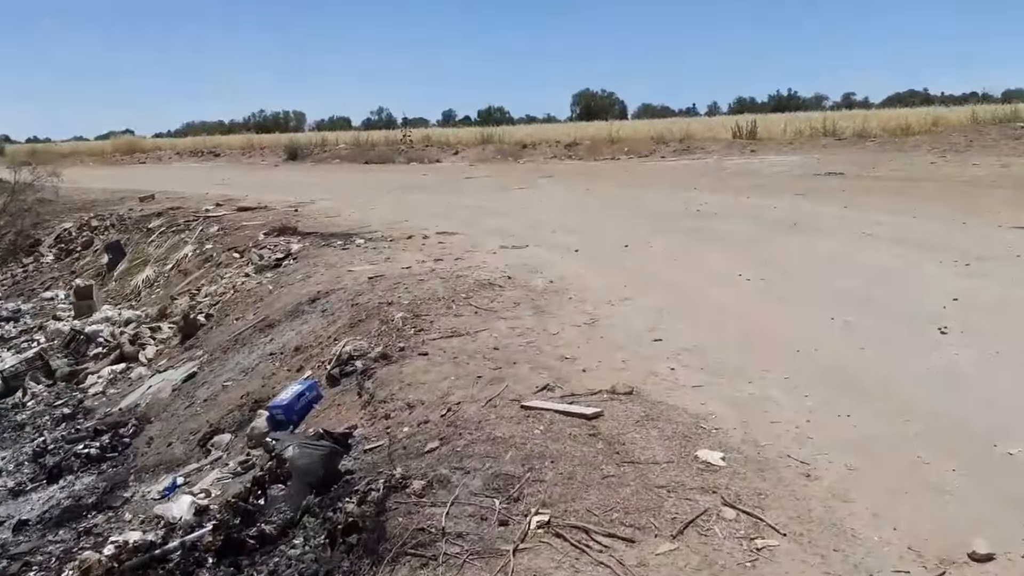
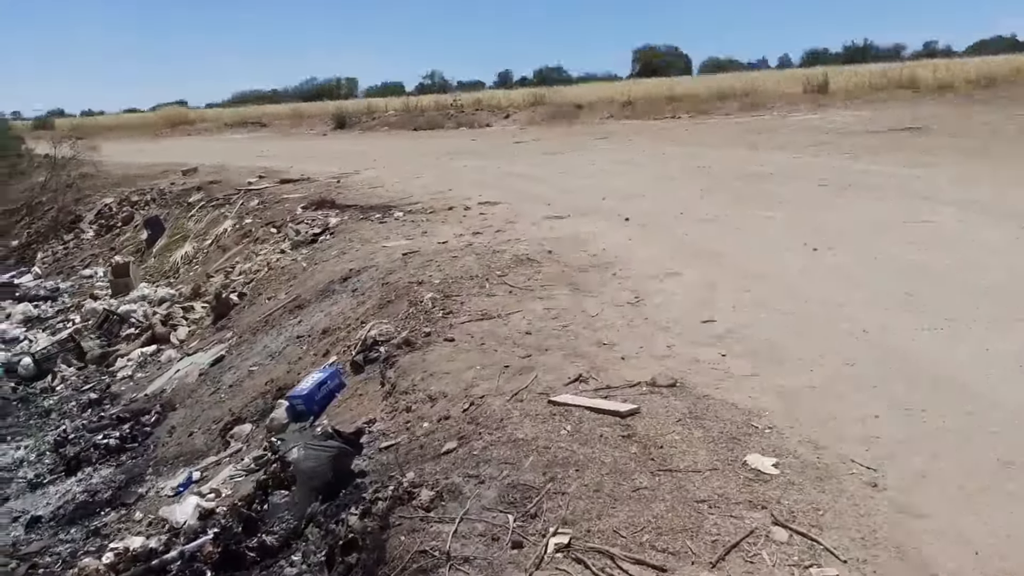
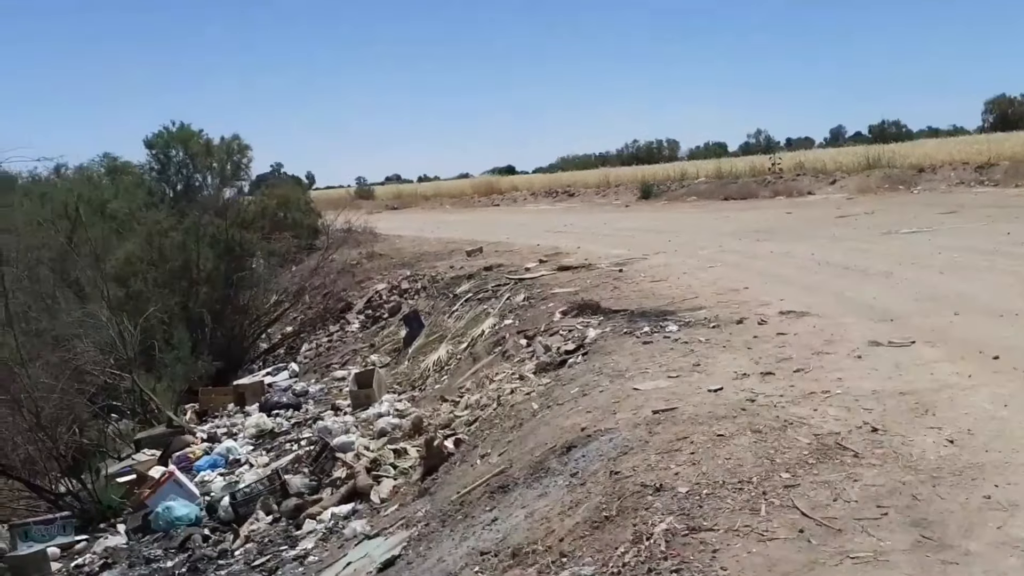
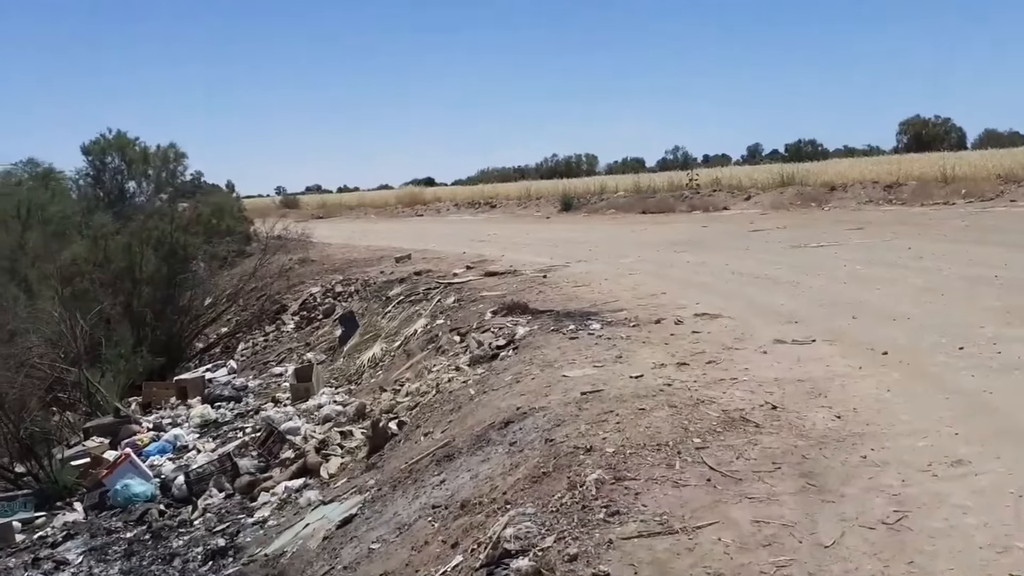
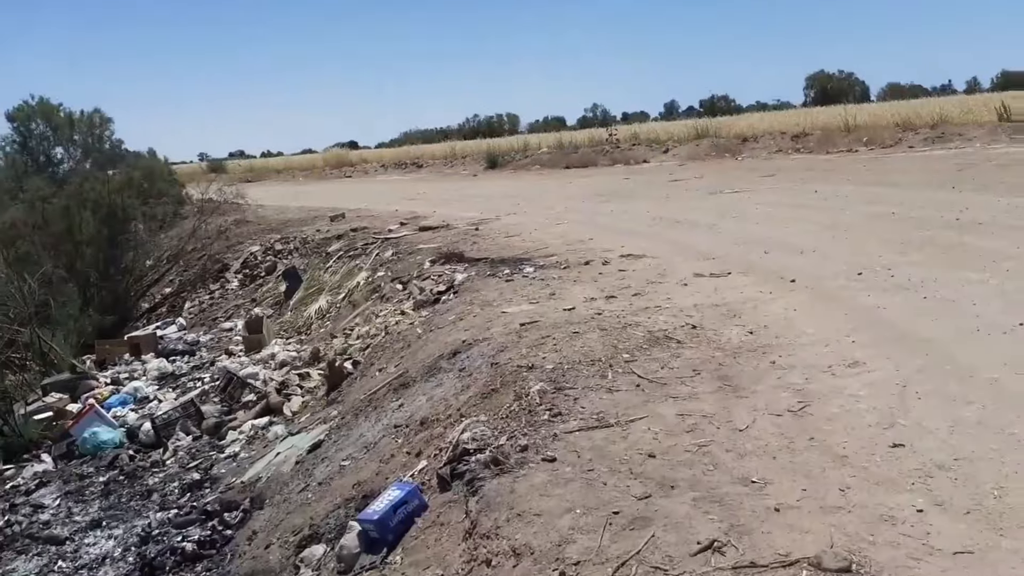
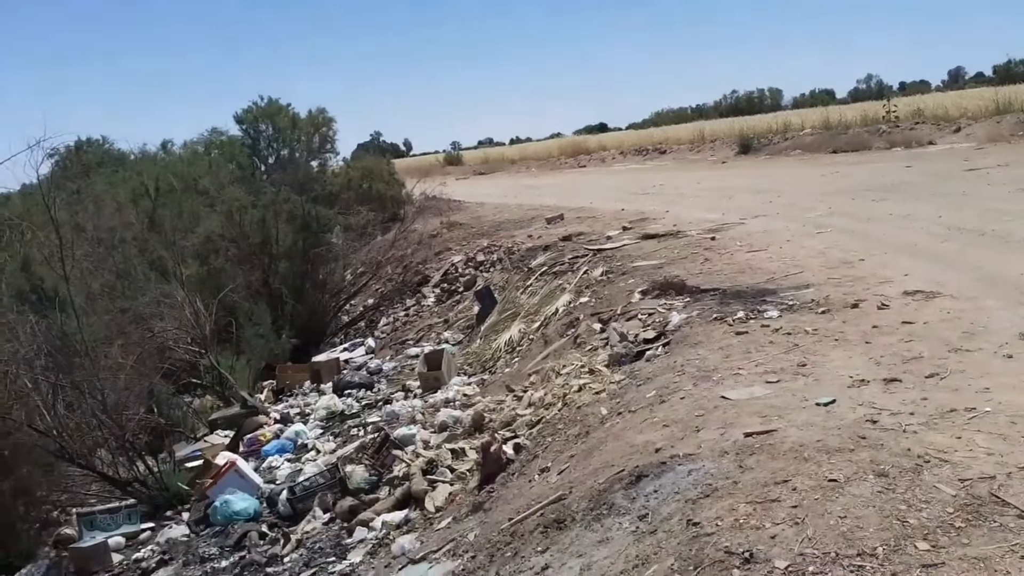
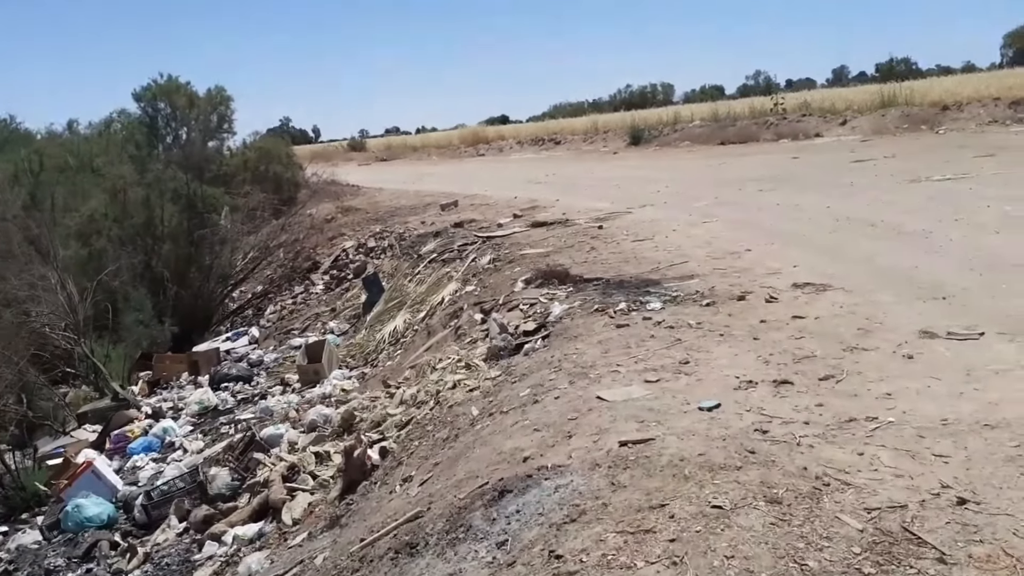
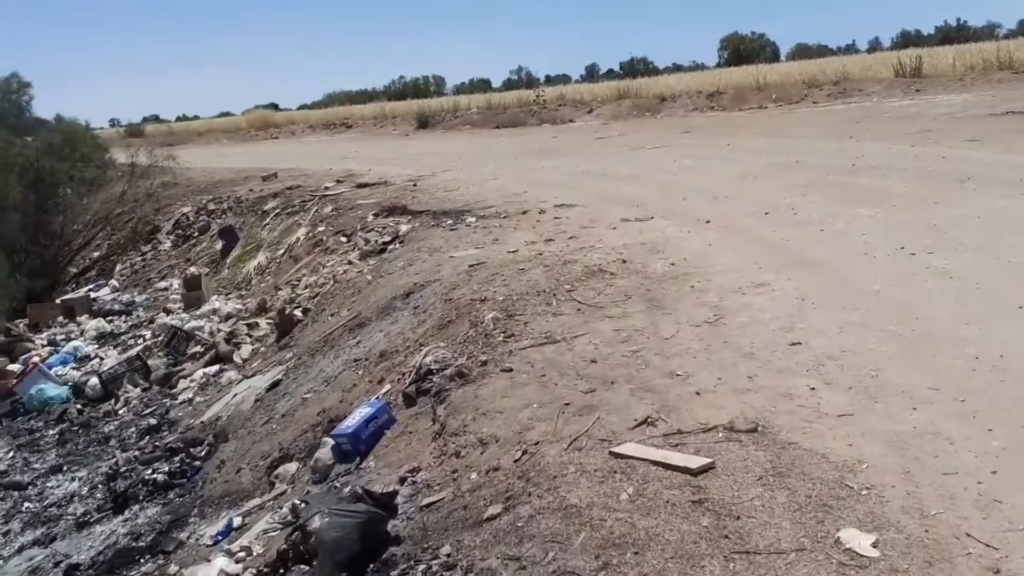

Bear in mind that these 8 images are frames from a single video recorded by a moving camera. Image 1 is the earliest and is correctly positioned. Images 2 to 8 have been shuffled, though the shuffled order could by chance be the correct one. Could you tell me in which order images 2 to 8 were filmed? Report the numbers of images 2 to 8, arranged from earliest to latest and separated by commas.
2, 8, 5, 4, 3, 6, 7
